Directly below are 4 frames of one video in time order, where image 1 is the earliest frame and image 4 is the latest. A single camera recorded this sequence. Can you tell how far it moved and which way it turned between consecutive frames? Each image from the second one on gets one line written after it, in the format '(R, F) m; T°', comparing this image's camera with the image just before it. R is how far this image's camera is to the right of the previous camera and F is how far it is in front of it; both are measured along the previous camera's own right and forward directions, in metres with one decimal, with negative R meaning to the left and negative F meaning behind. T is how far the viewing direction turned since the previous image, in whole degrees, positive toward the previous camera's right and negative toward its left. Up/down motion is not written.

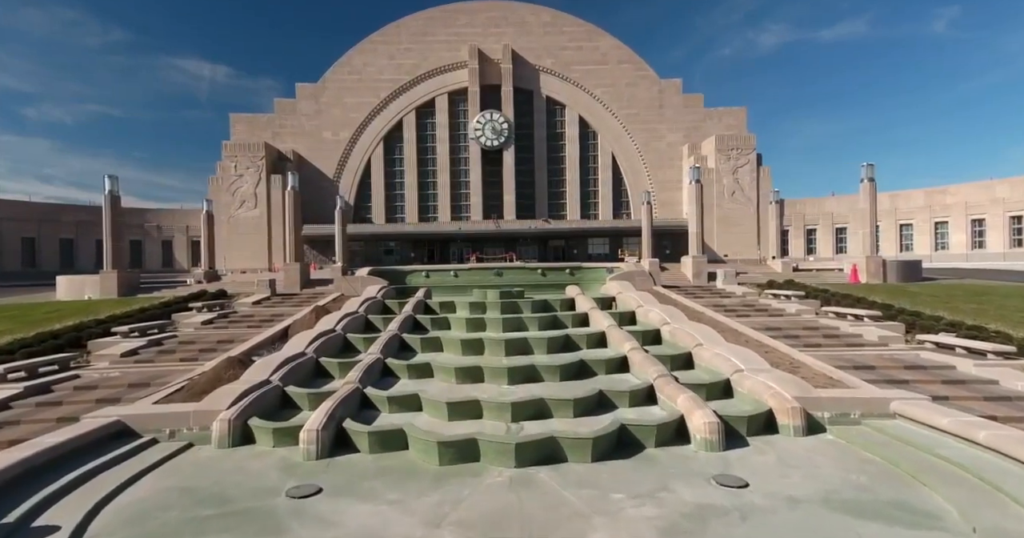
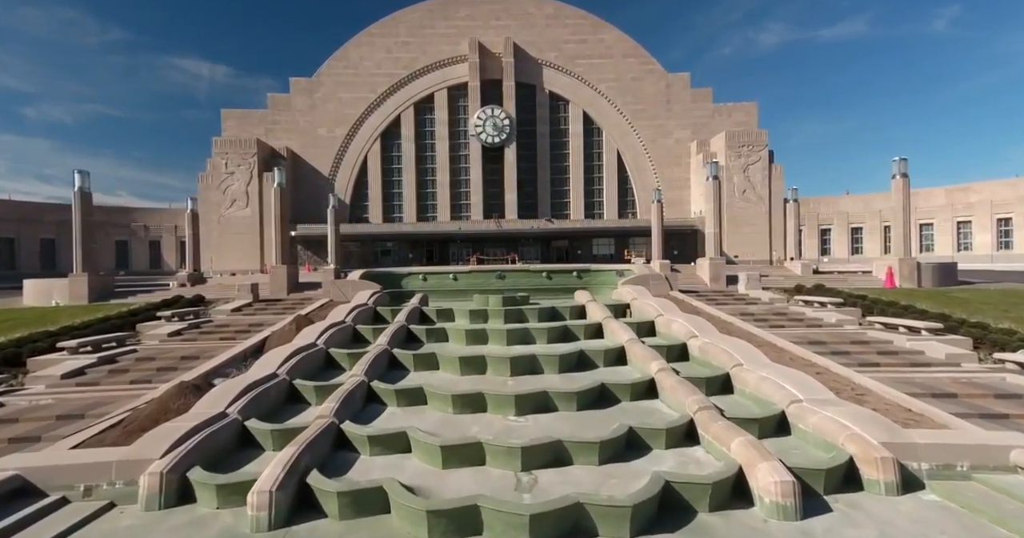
(-0.1, +1.5) m; 0°
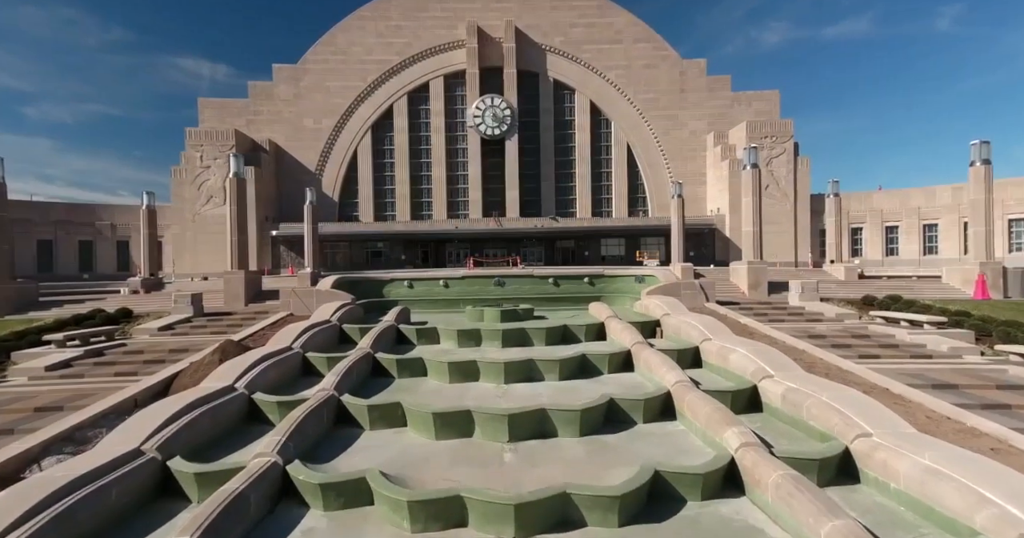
(0.0, +3.2) m; 0°
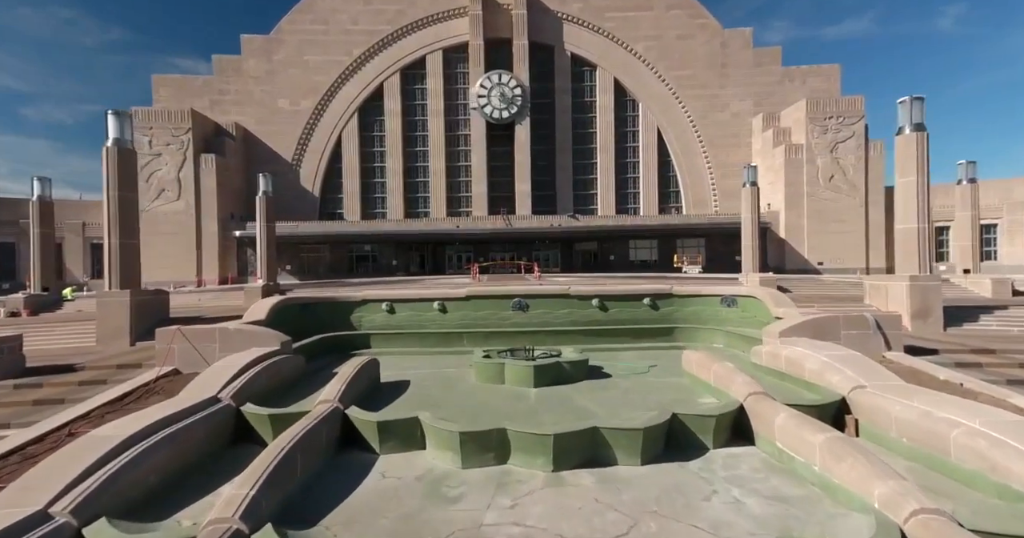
(-0.6, +6.0) m; 0°
